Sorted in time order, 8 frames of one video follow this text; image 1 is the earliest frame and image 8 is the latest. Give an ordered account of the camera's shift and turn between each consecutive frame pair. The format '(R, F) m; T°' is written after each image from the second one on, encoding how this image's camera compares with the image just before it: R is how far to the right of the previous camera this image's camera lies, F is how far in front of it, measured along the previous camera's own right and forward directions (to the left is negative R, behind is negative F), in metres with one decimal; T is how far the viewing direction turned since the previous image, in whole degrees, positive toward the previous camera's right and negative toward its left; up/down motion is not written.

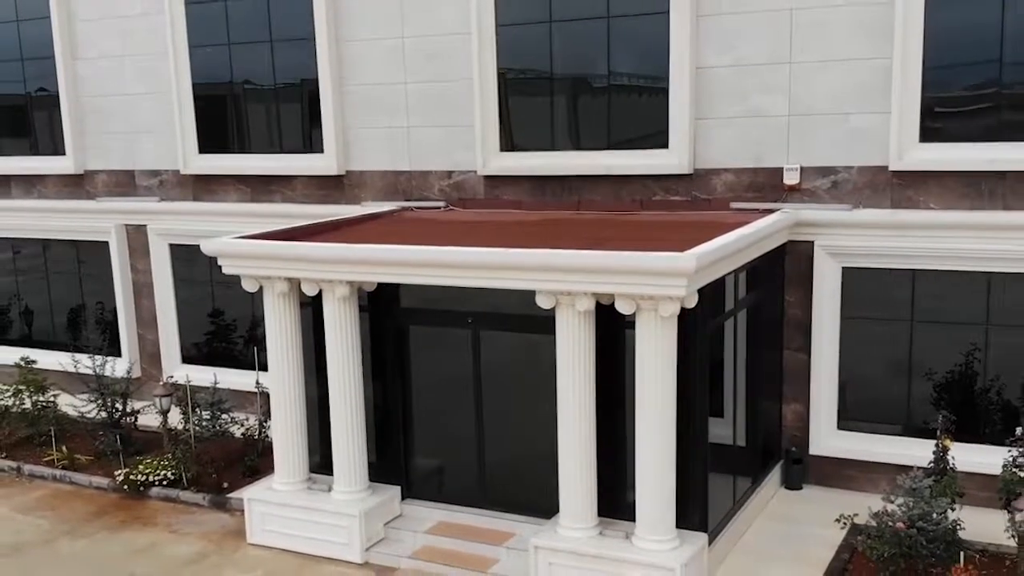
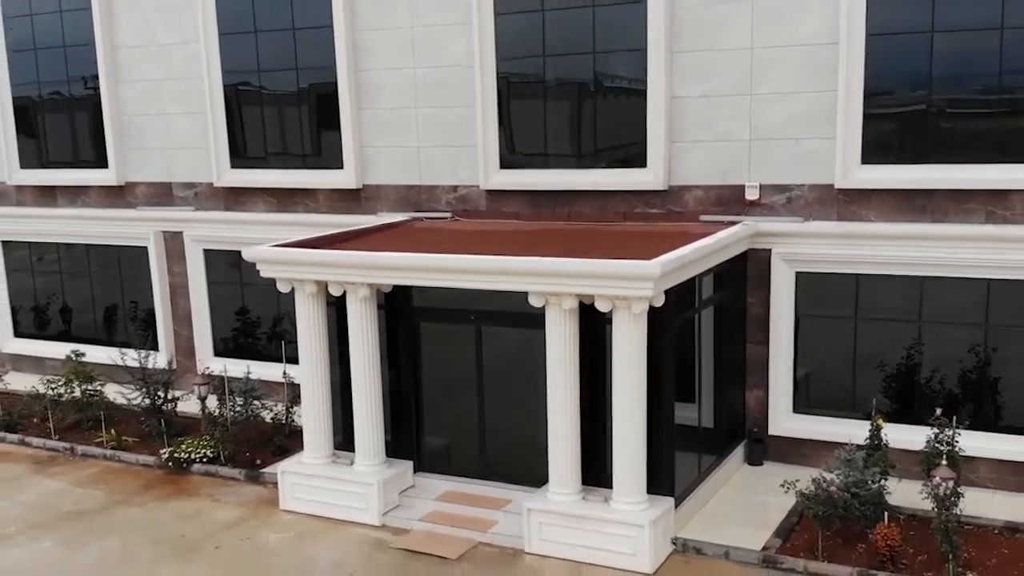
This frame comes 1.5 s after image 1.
(+0.1, -1.7) m; 0°
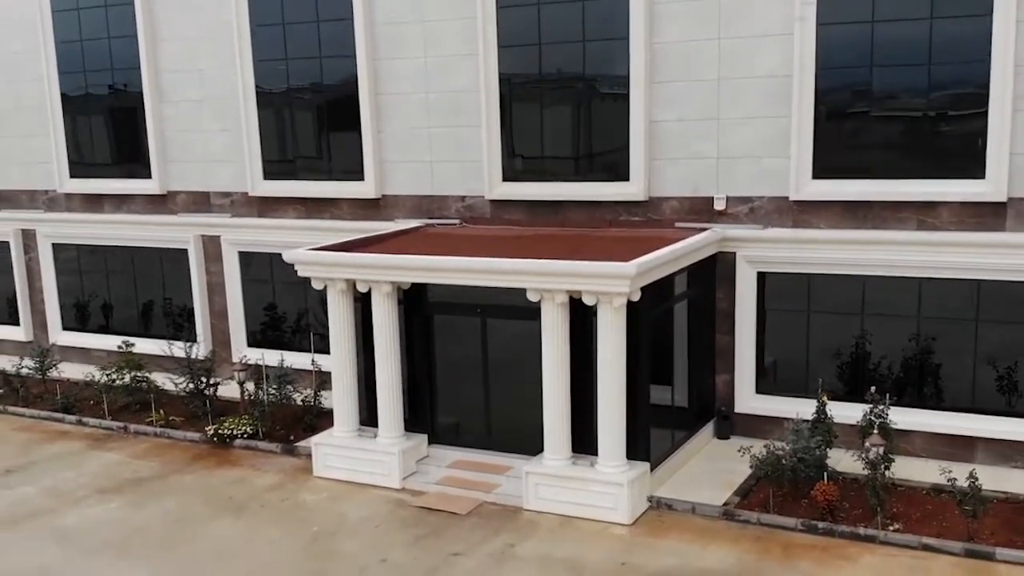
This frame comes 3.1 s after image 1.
(0.0, -2.0) m; 0°
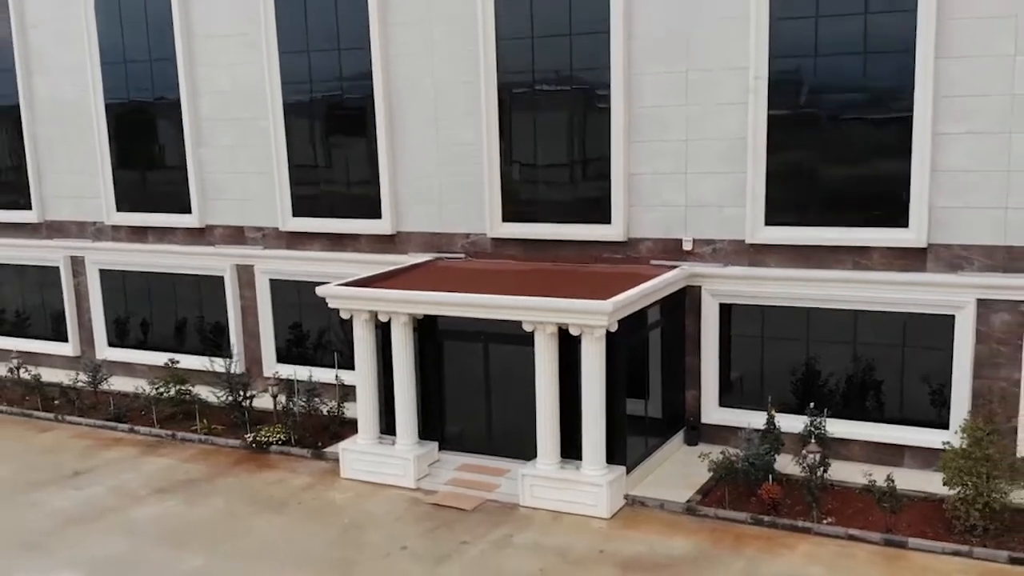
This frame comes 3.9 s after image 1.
(0.0, -2.5) m; 0°
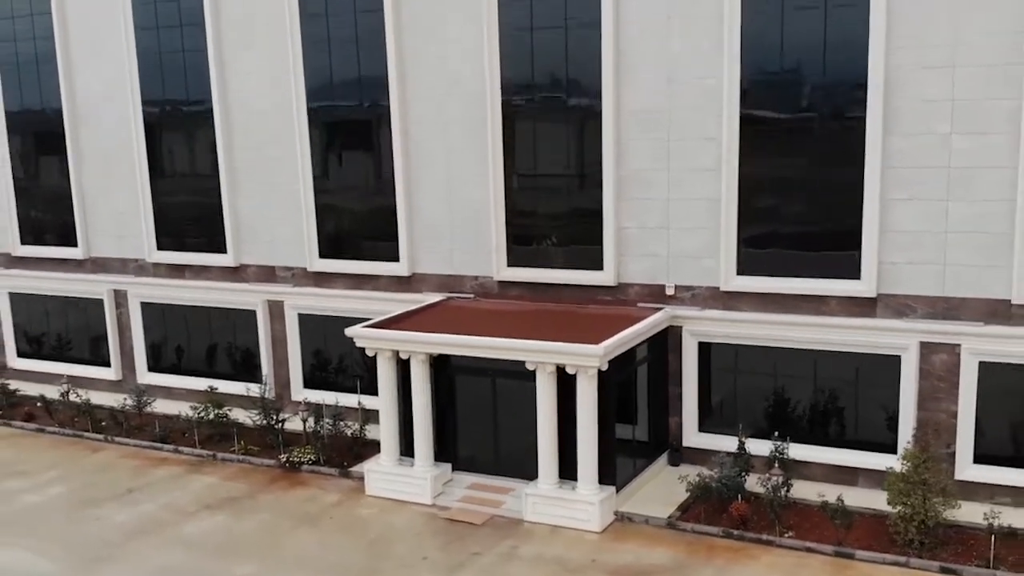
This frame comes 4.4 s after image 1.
(-0.1, -2.4) m; 0°
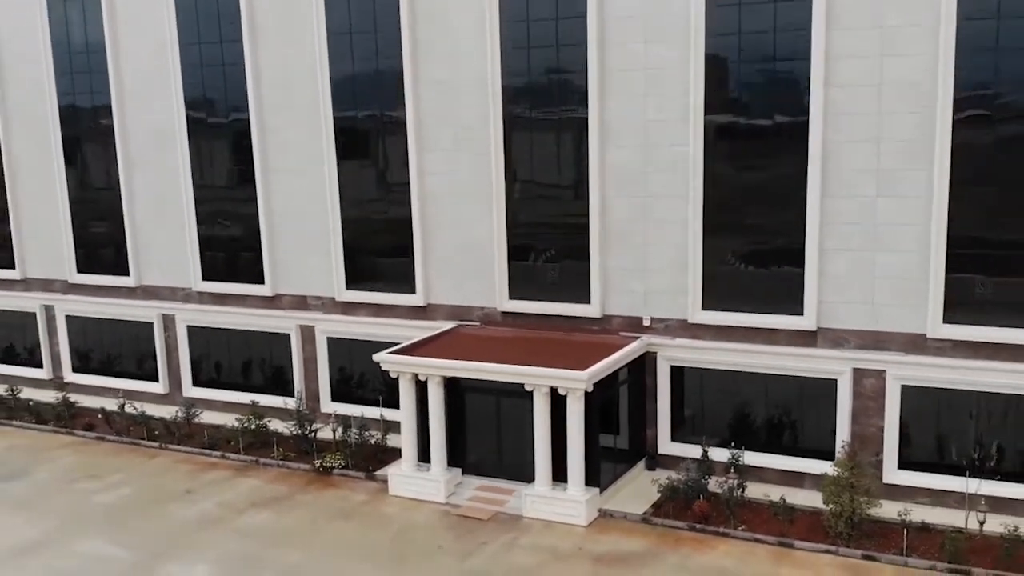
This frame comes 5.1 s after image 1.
(-0.1, -3.6) m; 0°
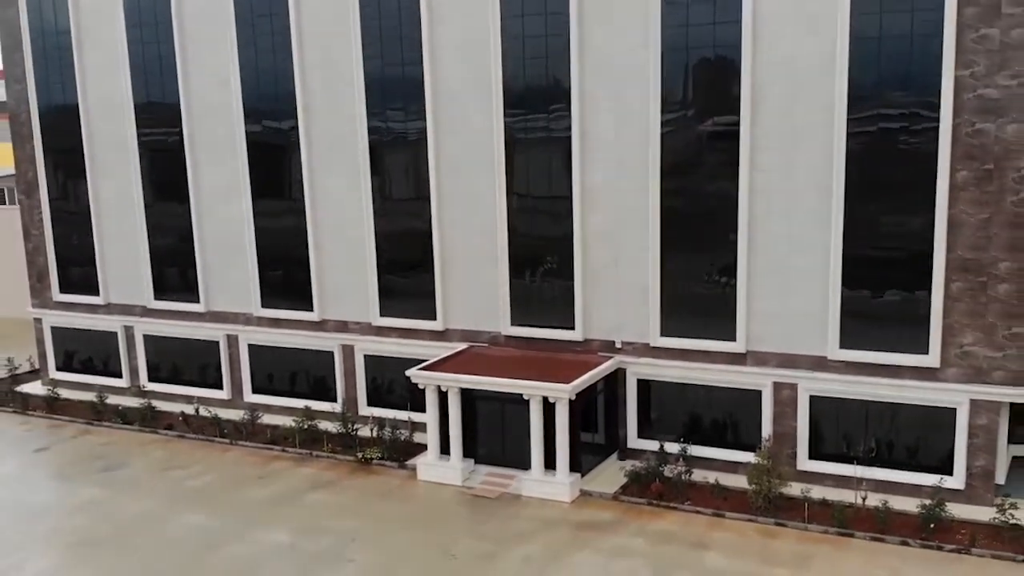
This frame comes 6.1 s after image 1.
(-0.1, -6.6) m; 0°
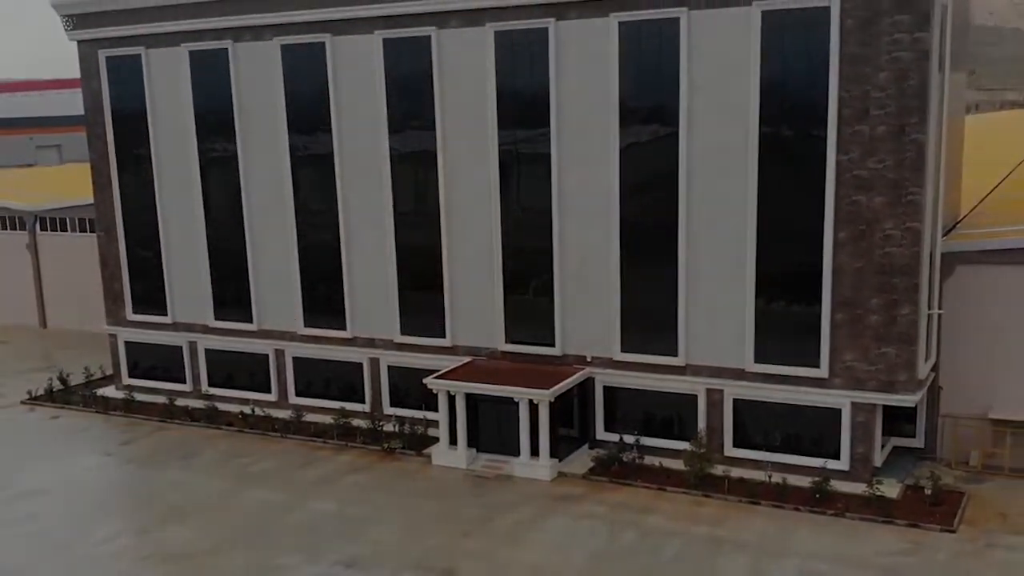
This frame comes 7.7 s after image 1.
(+0.2, -8.5) m; 0°
